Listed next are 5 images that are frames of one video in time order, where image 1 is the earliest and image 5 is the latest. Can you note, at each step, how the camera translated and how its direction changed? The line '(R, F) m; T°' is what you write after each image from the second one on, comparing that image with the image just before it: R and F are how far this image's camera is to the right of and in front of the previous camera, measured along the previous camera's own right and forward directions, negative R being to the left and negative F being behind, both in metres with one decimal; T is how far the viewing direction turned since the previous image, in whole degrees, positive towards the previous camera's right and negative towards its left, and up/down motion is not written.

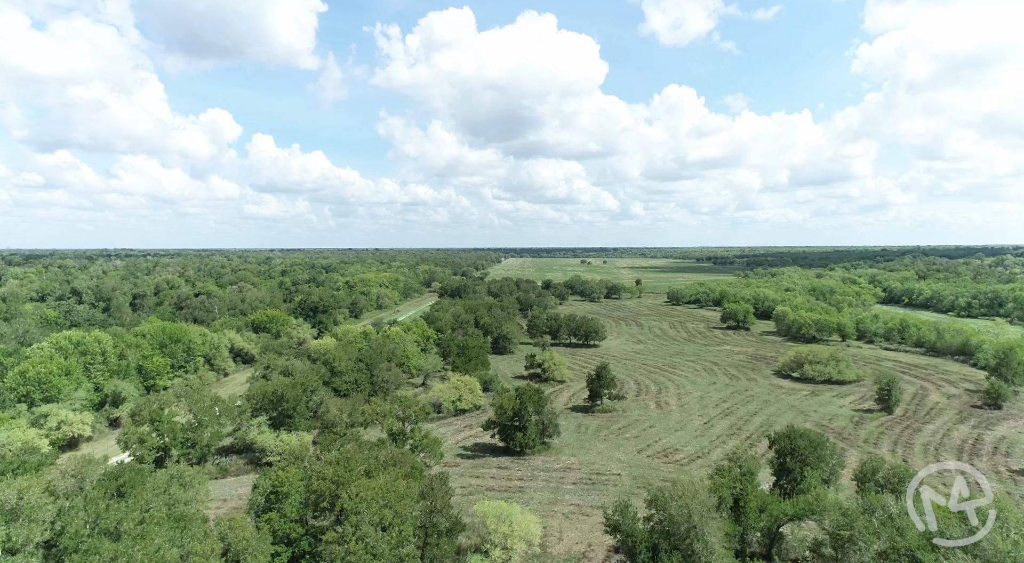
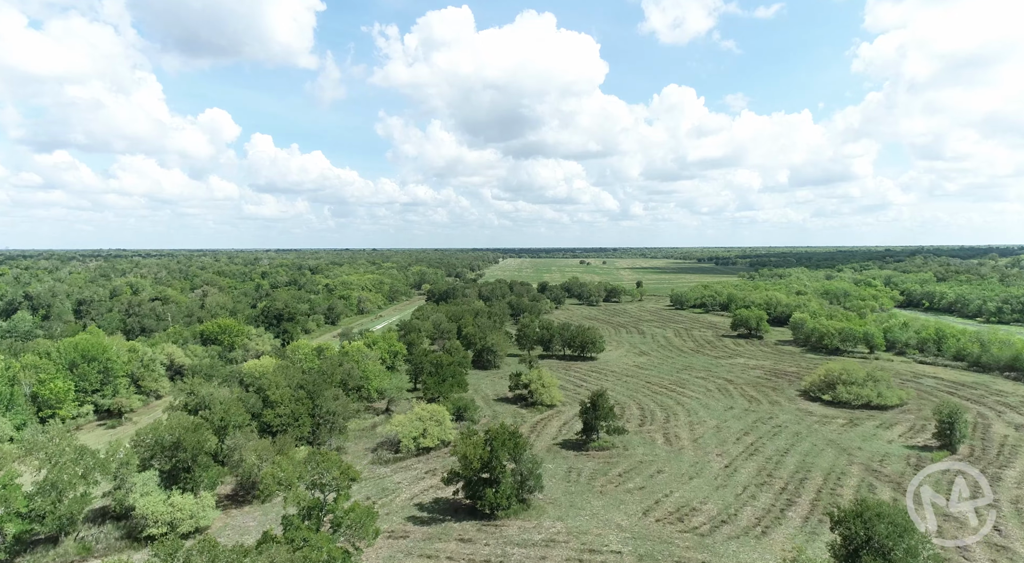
(+2.3, +12.3) m; 0°
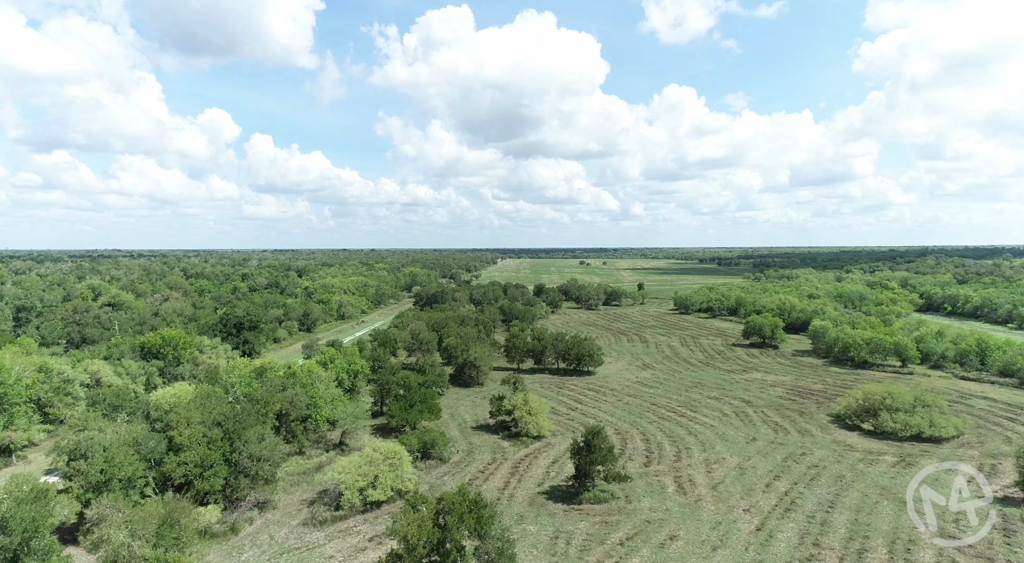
(+2.1, +11.2) m; 0°
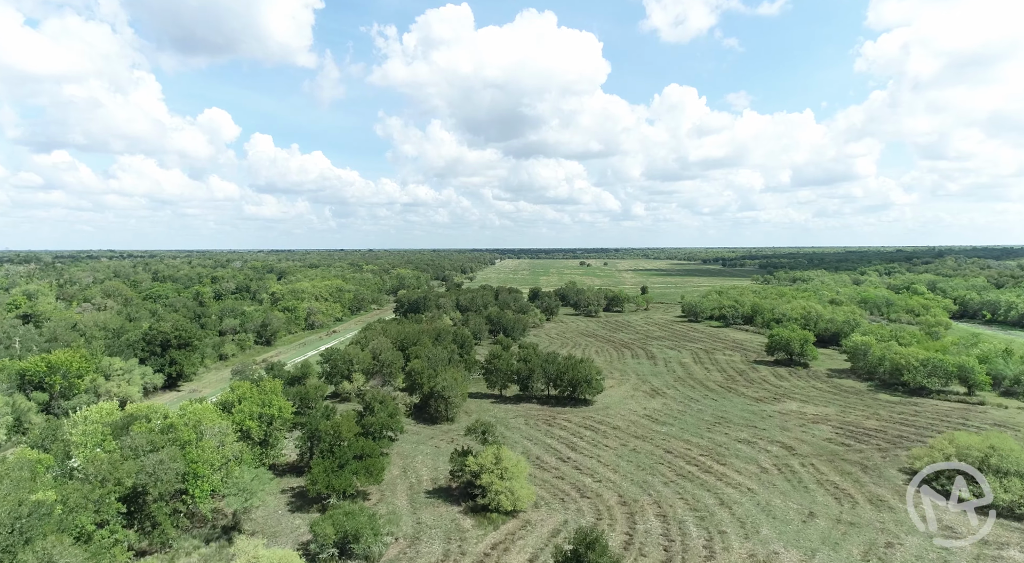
(+2.7, +15.9) m; 0°
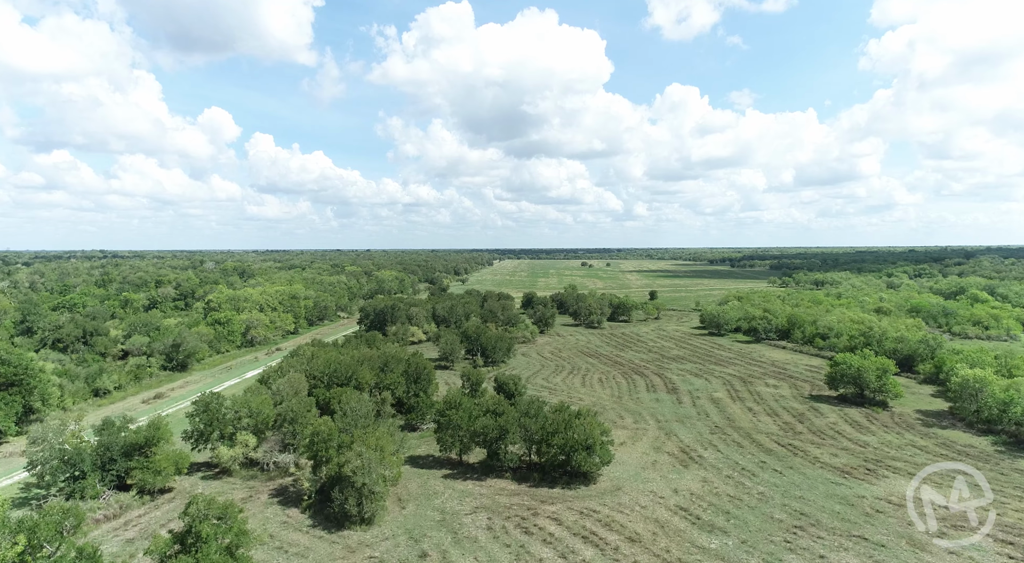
(+3.5, +24.4) m; 0°
